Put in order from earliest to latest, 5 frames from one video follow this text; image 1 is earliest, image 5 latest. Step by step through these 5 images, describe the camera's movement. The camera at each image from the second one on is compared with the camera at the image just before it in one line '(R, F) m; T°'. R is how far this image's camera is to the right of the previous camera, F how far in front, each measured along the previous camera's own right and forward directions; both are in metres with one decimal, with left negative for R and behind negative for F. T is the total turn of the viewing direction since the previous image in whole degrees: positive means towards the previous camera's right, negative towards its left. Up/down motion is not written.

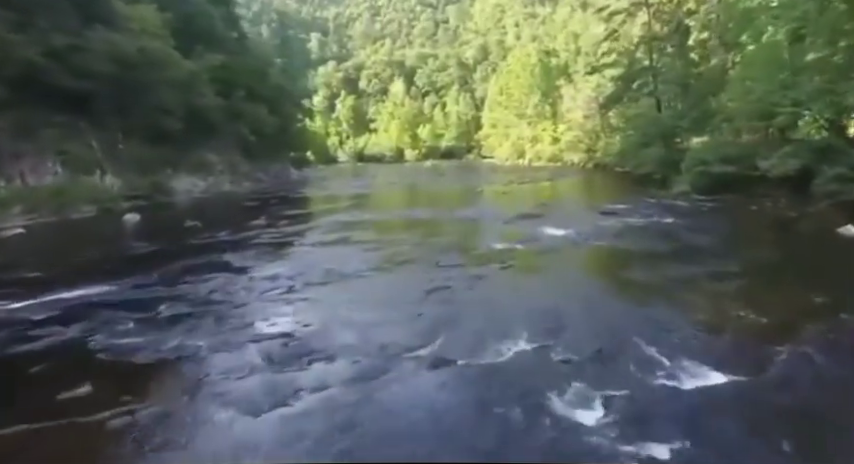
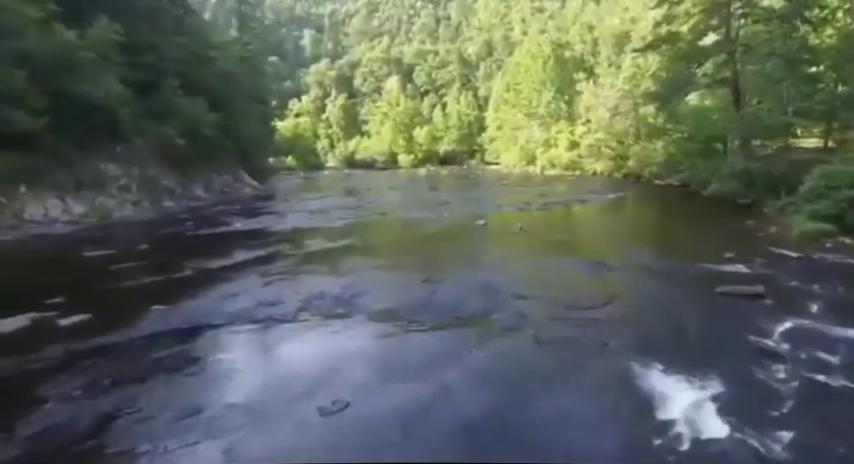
(+0.8, +8.1) m; 0°
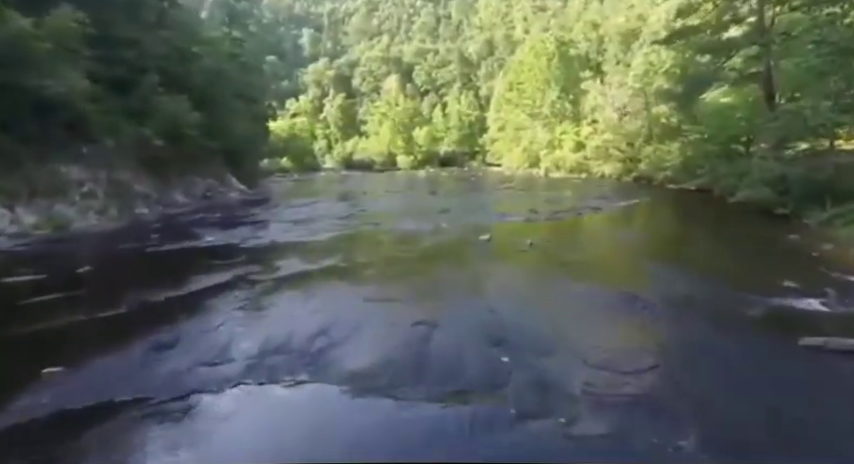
(+0.1, +2.0) m; 0°
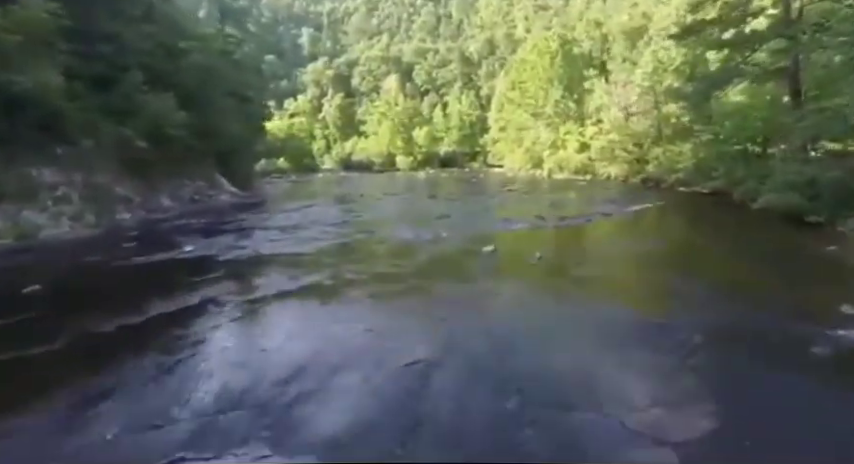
(0.0, +1.3) m; 0°
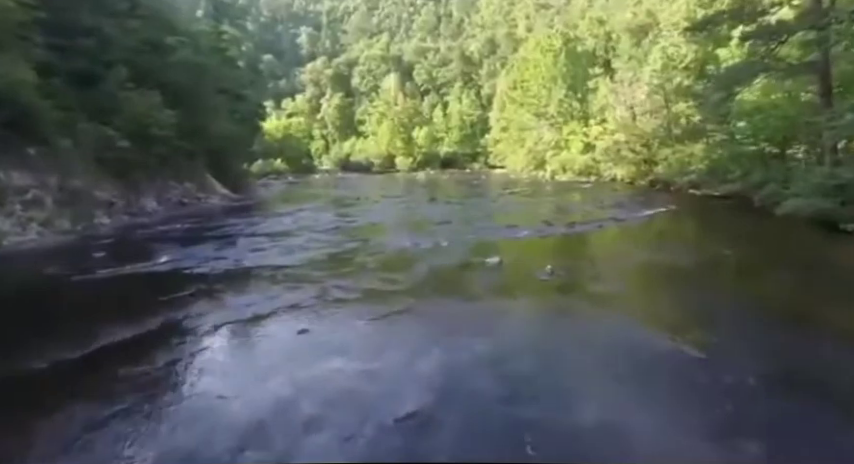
(0.0, +1.2) m; 0°
